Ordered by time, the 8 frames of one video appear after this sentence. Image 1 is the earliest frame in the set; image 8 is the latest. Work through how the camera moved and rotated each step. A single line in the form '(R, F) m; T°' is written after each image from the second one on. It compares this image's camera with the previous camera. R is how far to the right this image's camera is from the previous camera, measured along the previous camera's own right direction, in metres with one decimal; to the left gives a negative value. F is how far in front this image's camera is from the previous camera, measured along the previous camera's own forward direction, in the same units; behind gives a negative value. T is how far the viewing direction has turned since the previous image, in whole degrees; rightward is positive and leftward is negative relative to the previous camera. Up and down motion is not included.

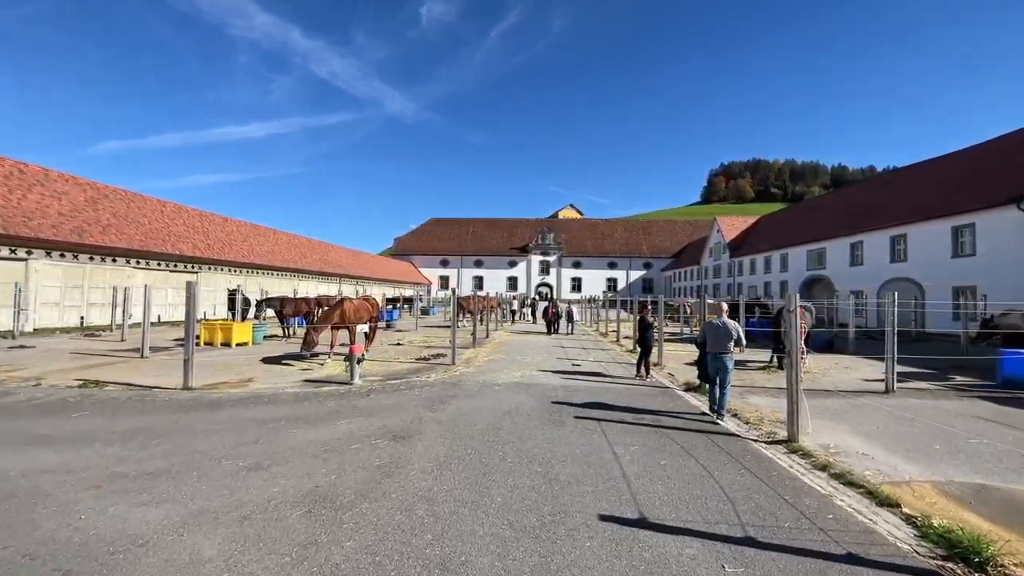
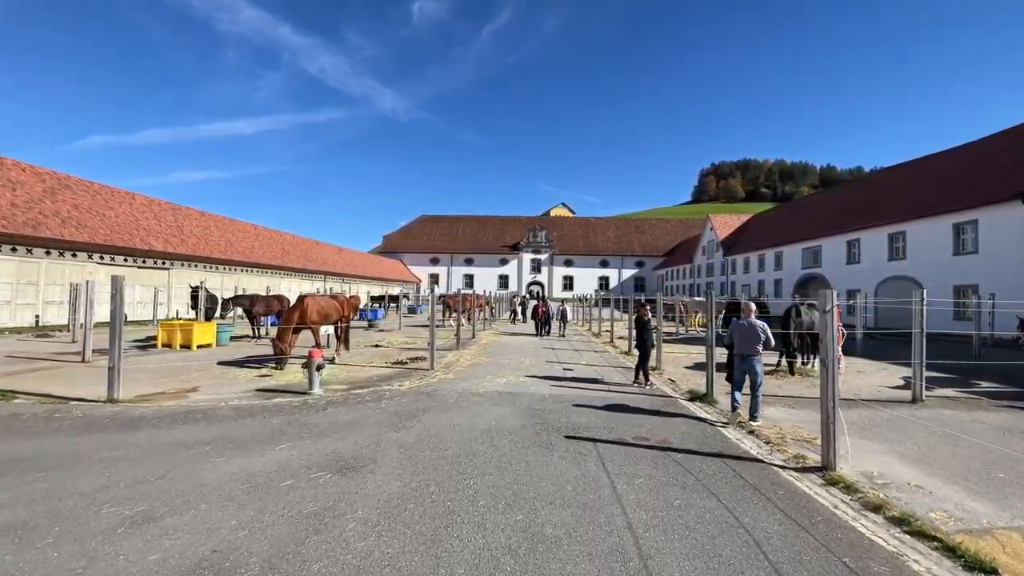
(+0.2, +1.3) m; +1°
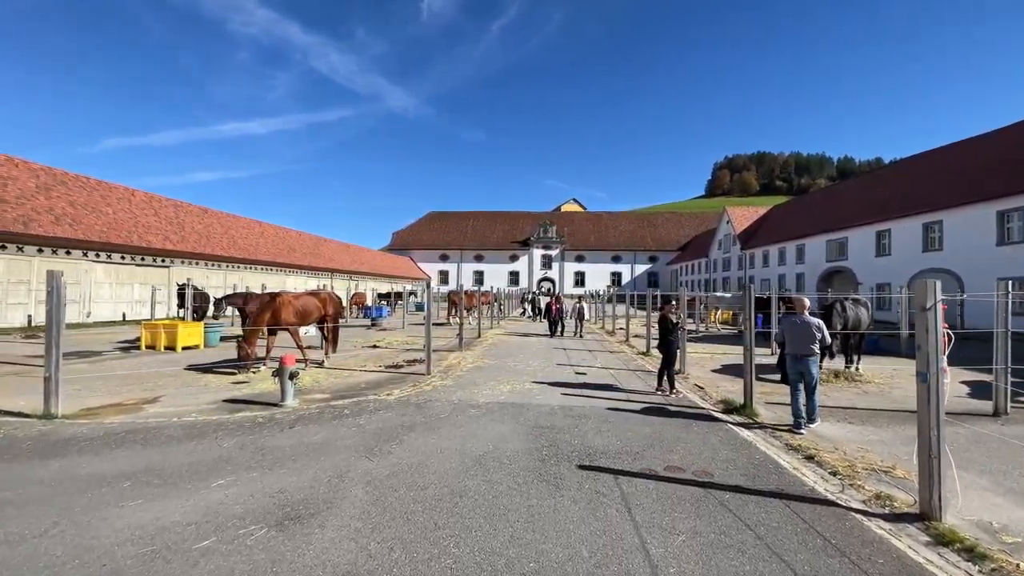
(+0.2, +1.4) m; -1°
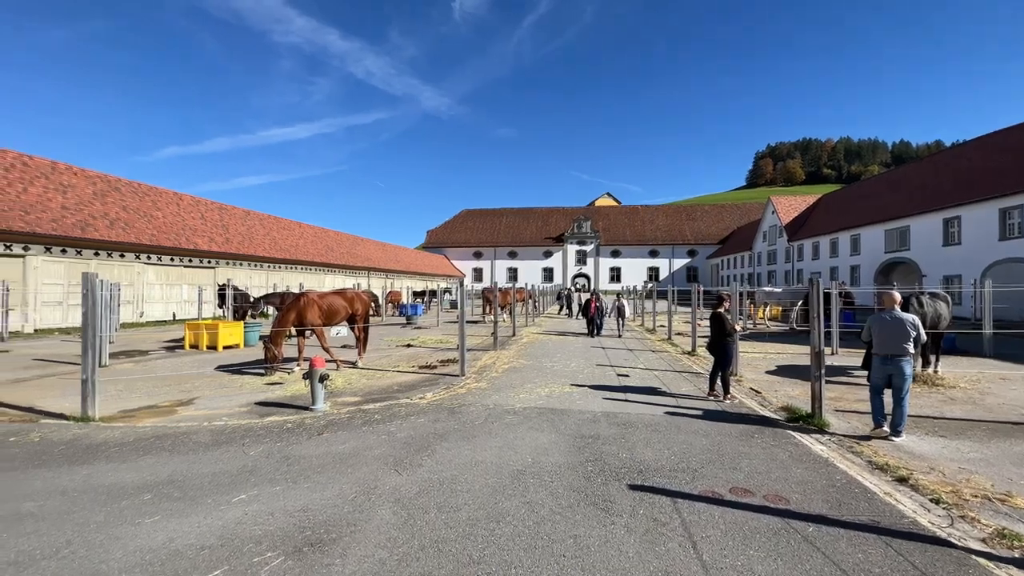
(-0.1, +0.6) m; -4°
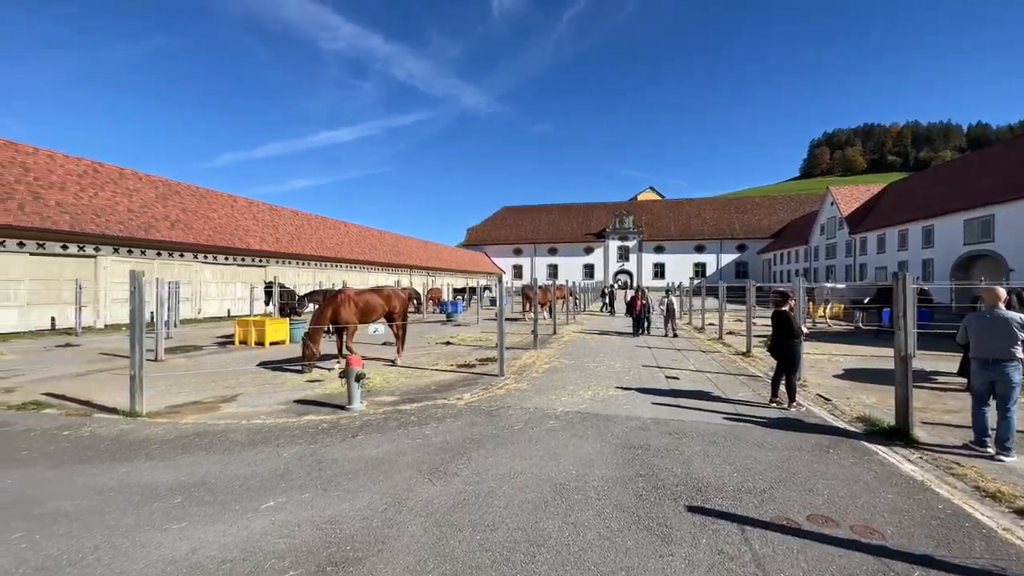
(0.0, +0.5) m; -5°
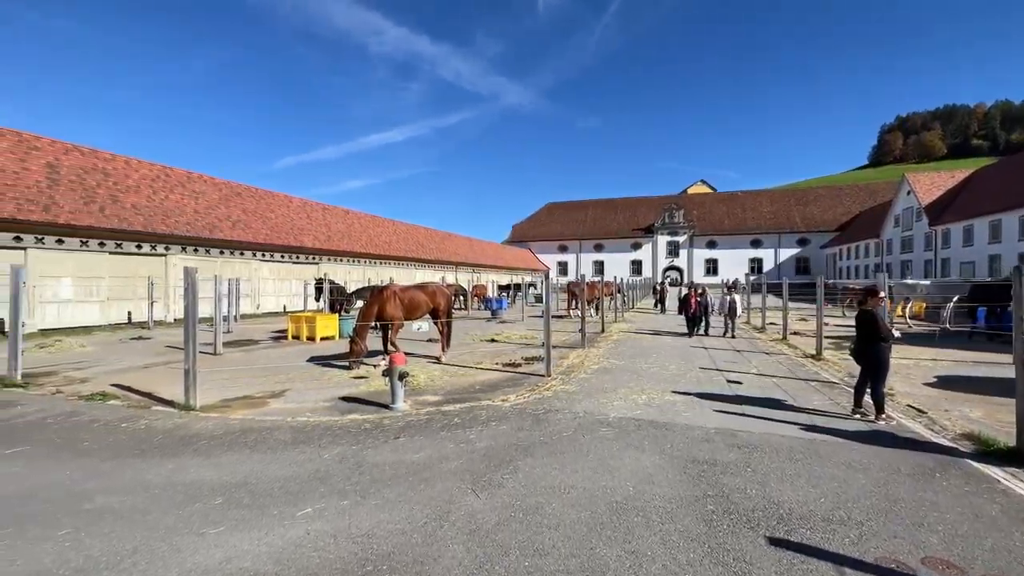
(-0.1, +0.4) m; -6°
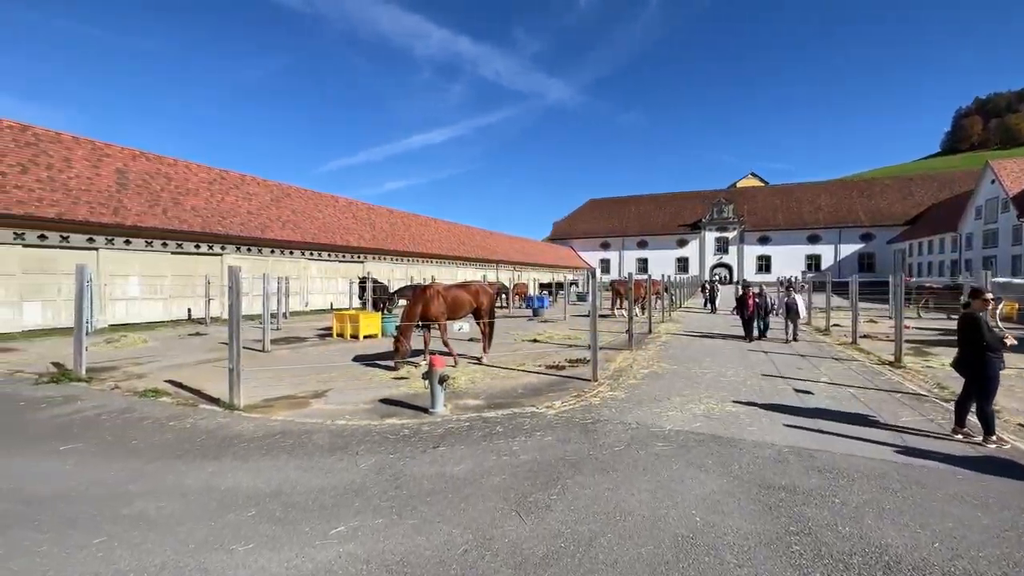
(-0.1, +0.5) m; -5°
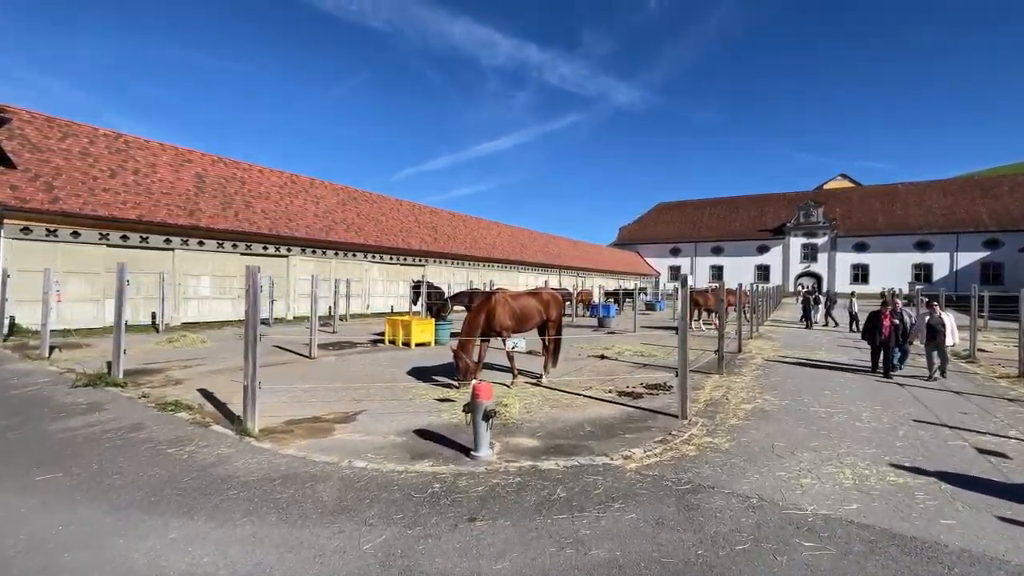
(-0.1, +1.7) m; -8°
